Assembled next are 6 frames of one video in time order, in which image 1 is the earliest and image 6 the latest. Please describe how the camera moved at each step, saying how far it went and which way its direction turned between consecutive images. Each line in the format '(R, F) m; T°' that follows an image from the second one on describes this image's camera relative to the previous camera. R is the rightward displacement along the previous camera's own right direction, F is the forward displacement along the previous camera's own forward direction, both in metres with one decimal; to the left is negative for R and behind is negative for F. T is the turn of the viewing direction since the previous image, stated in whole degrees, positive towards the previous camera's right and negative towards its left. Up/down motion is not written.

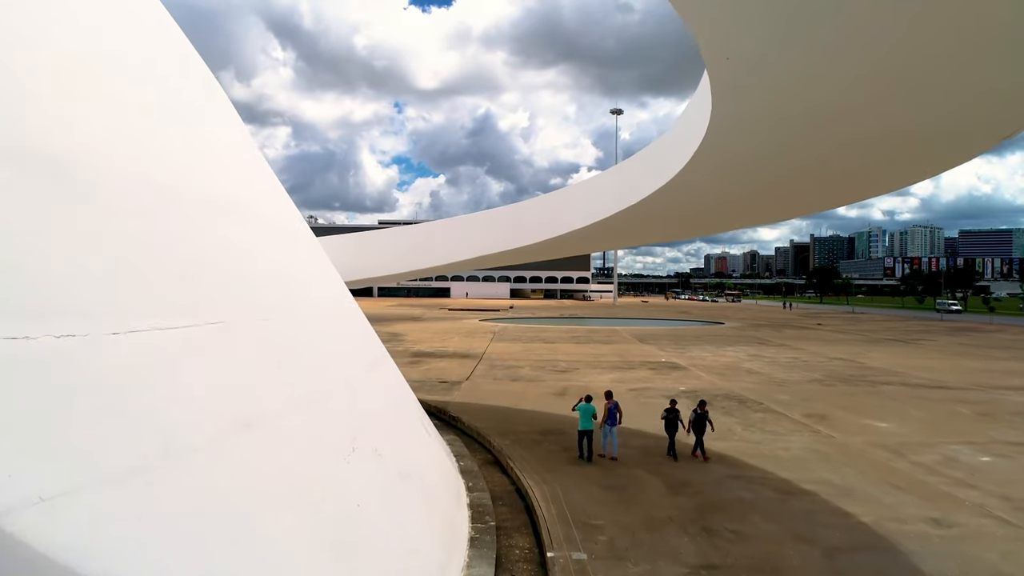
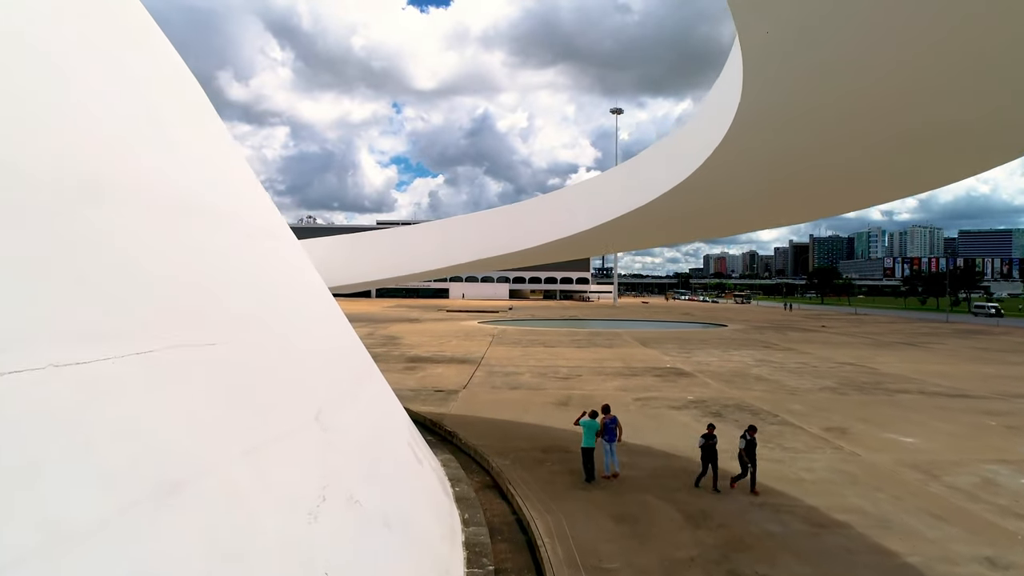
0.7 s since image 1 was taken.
(0.0, +0.4) m; 0°
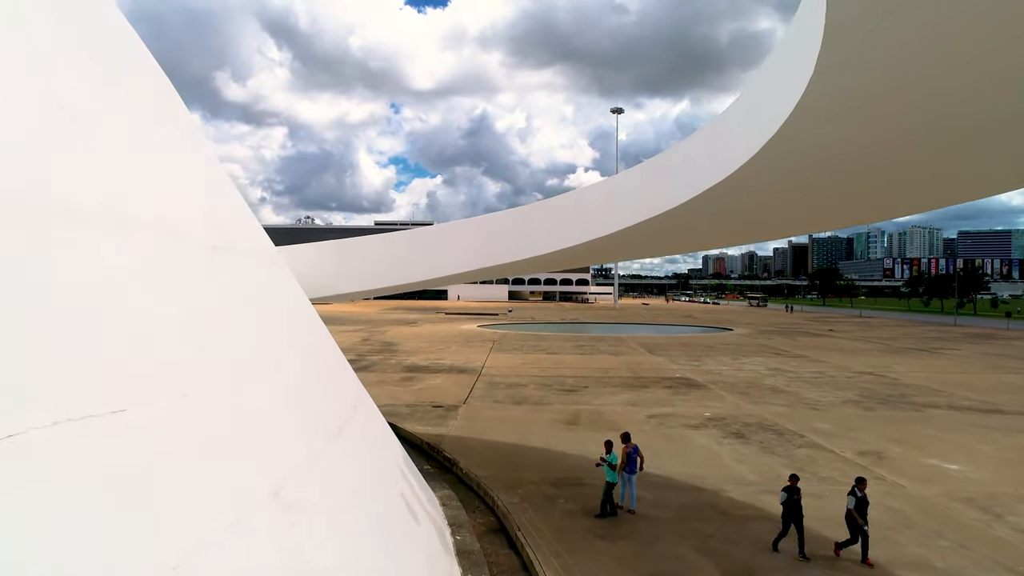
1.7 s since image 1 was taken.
(-0.1, +0.6) m; 0°
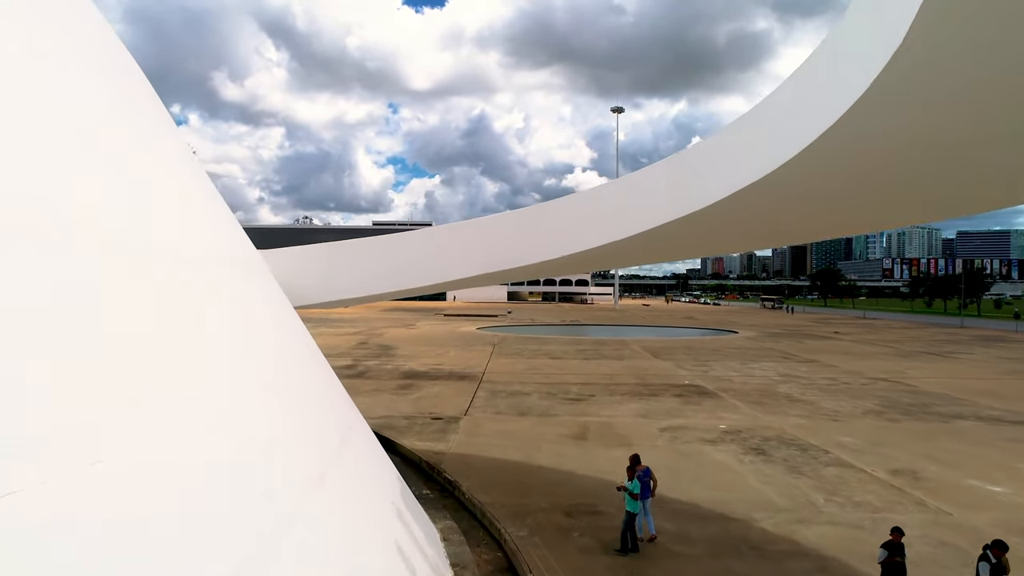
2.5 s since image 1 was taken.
(-0.1, +0.4) m; 0°
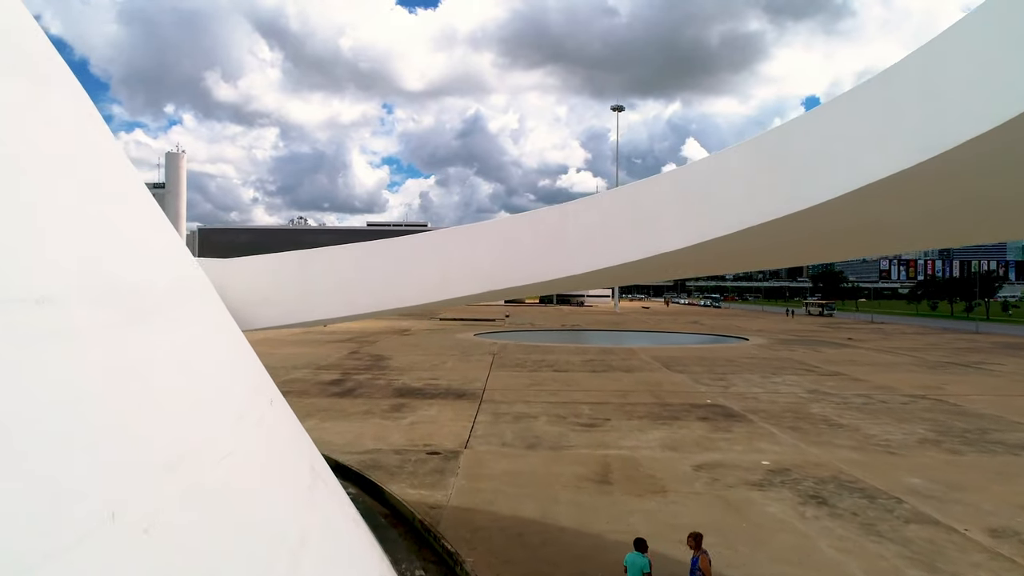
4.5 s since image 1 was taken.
(-0.2, +1.0) m; +1°
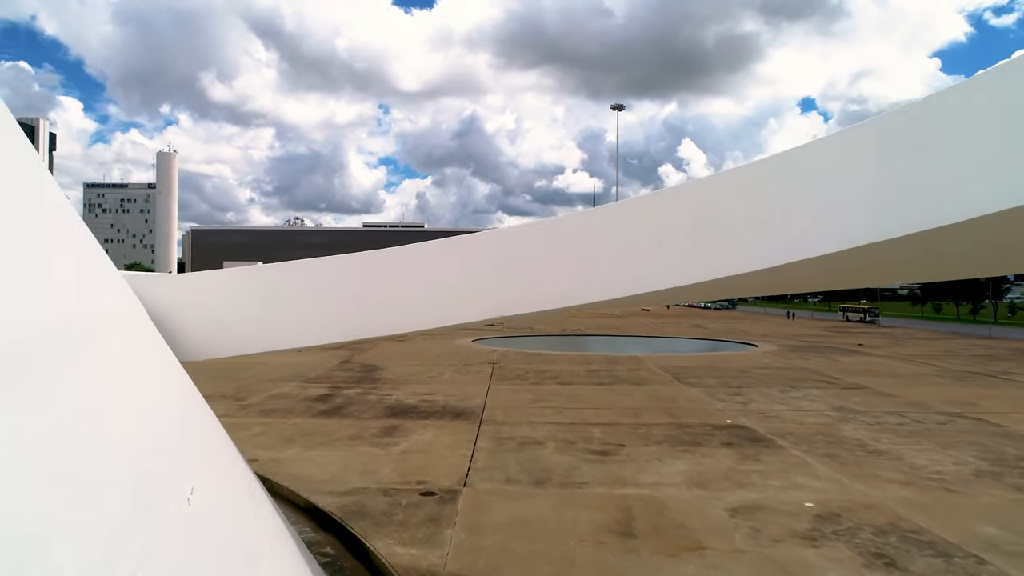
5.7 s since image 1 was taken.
(-0.1, +0.8) m; 0°
